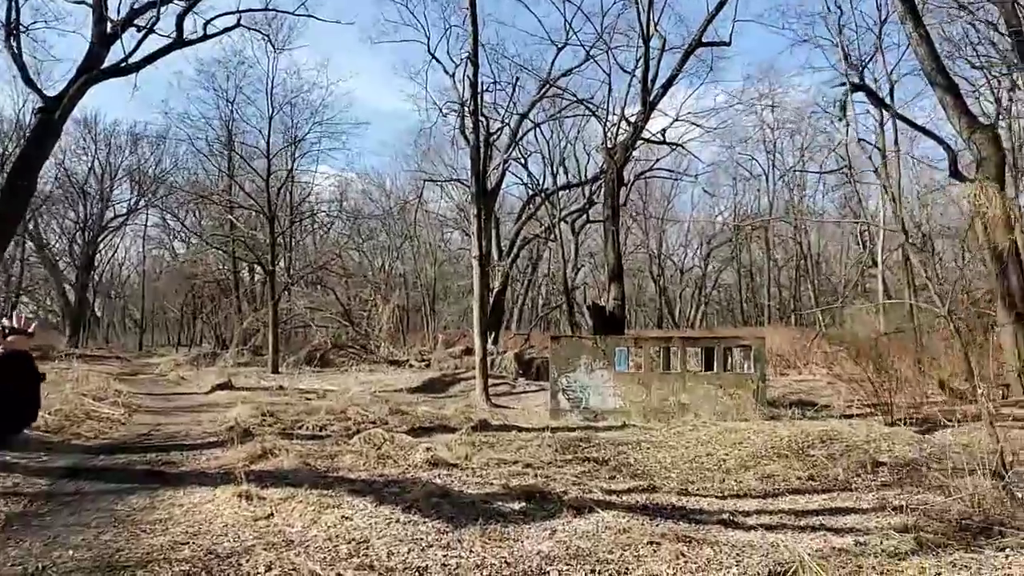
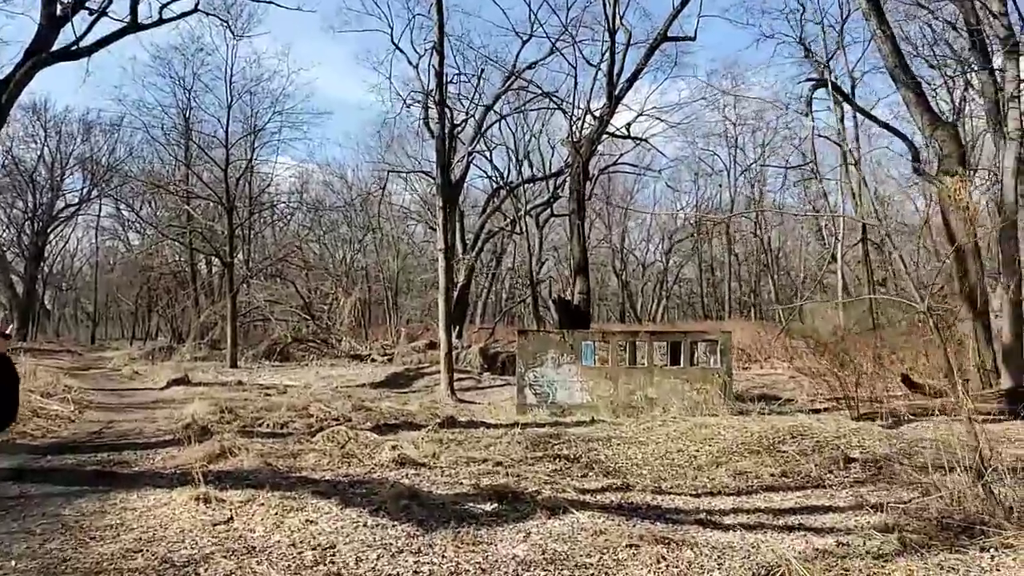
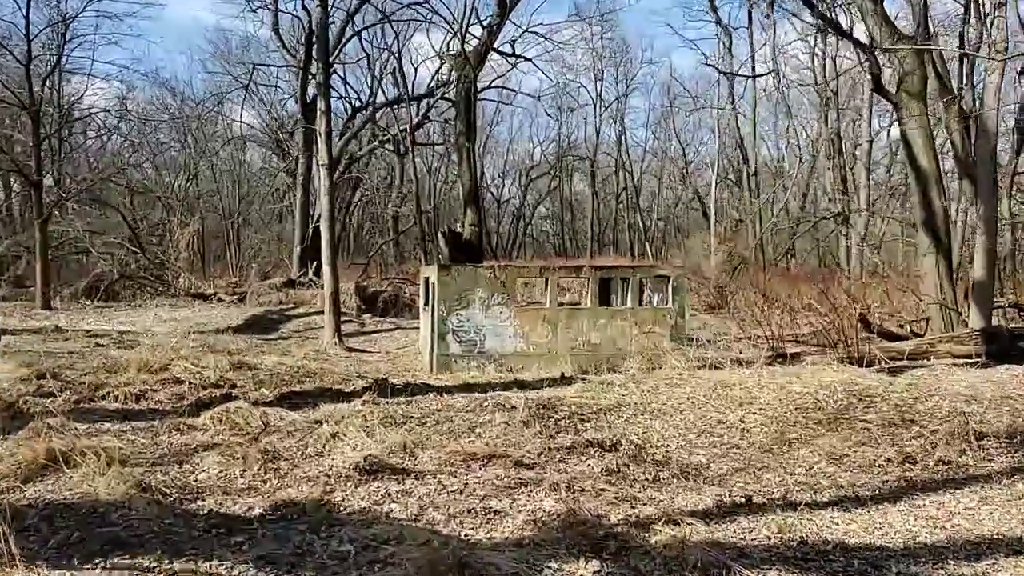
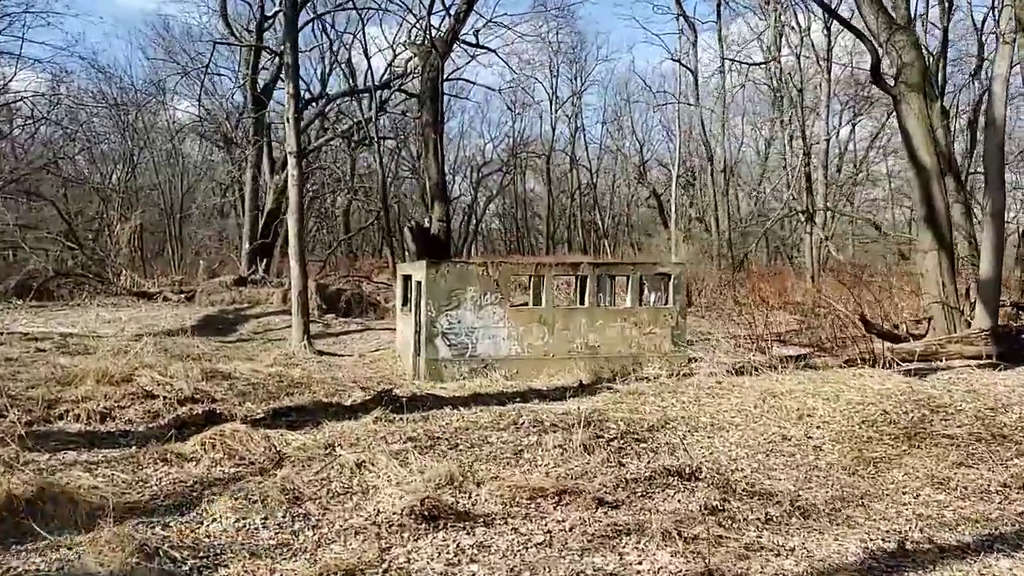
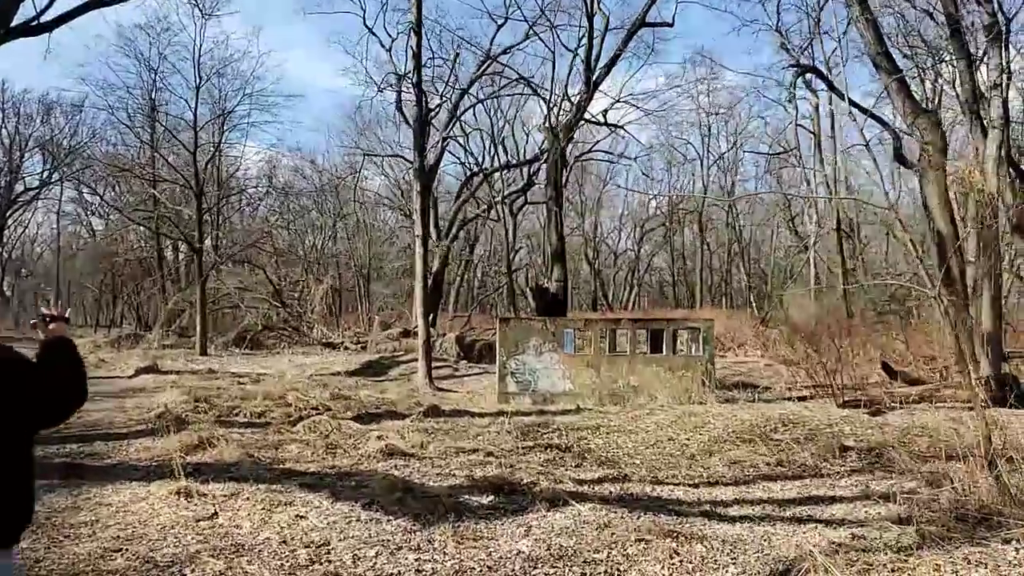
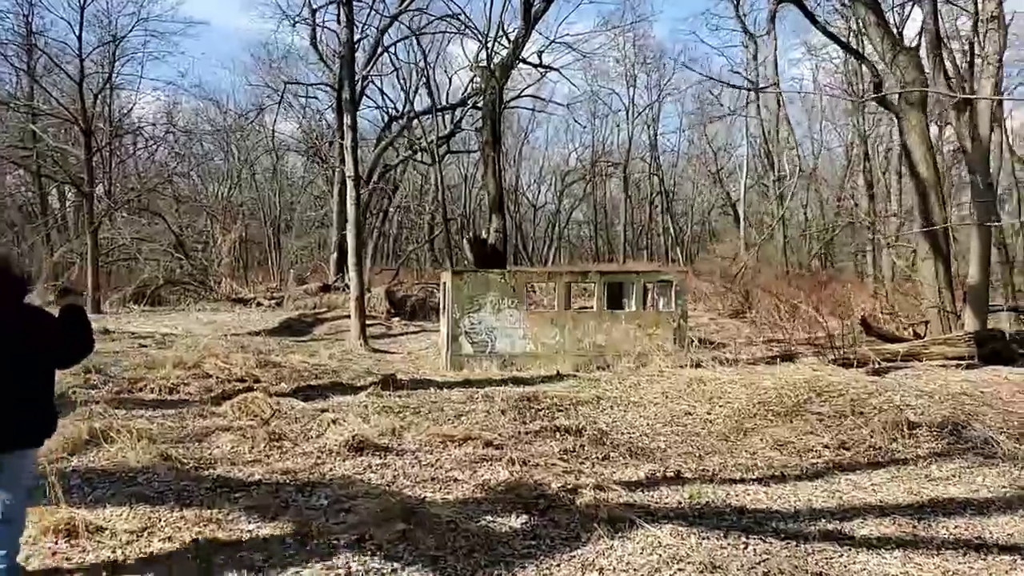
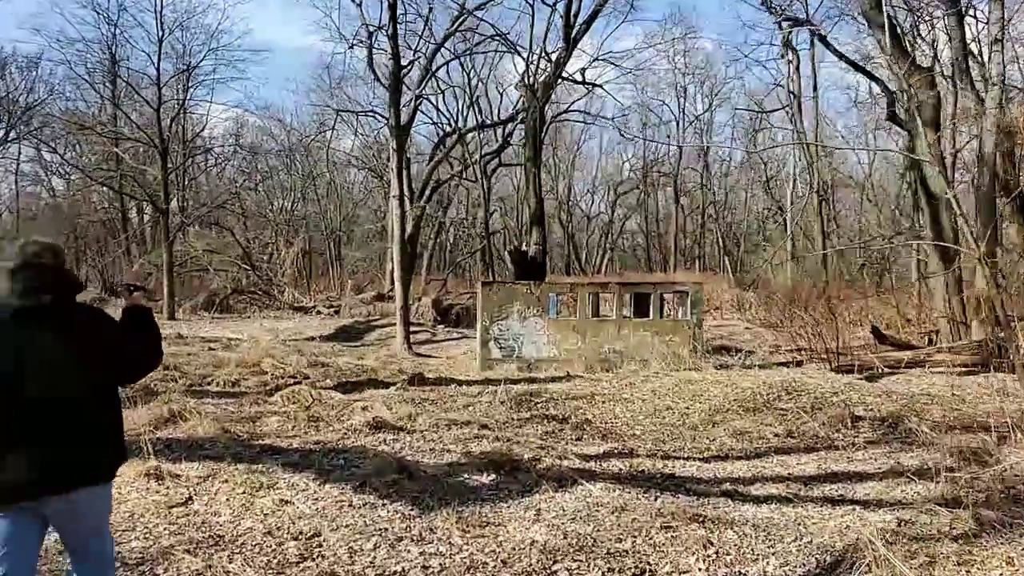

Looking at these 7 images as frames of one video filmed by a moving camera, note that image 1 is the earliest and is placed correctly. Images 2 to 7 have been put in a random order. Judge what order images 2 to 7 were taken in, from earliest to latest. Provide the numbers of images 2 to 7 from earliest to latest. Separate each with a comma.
2, 5, 7, 6, 3, 4
